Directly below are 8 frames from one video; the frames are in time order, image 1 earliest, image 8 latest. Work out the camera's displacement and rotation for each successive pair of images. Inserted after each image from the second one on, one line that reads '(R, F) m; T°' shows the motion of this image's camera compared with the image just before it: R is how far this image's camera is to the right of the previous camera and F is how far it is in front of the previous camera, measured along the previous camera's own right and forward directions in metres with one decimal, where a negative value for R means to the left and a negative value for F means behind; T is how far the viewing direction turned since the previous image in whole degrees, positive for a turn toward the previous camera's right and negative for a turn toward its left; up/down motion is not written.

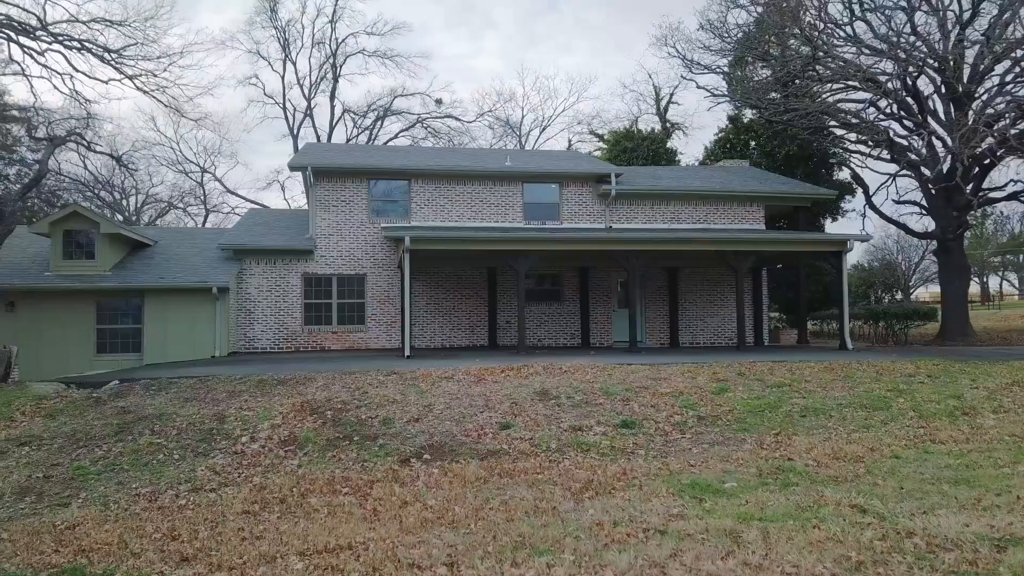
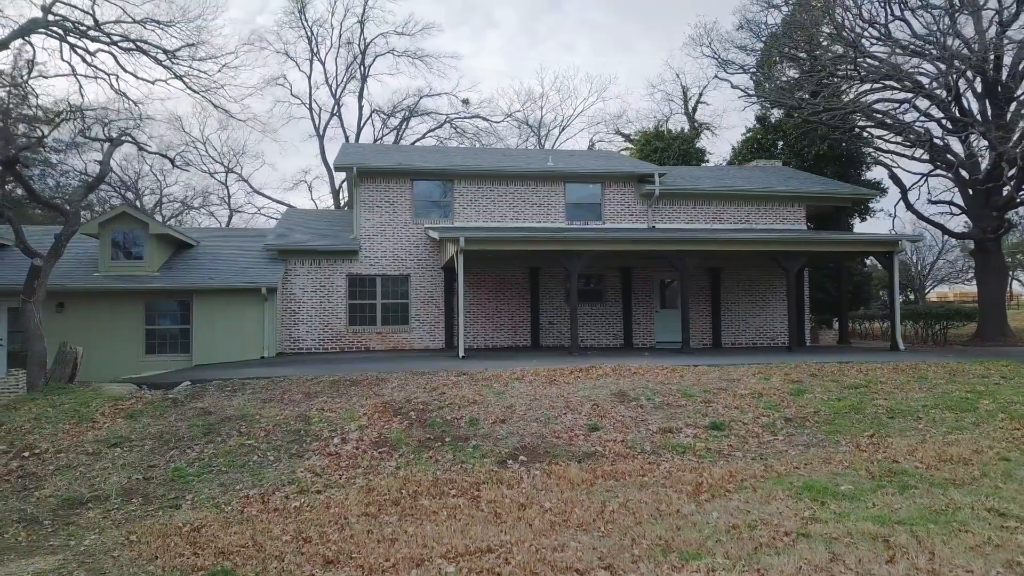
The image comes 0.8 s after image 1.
(-0.9, 0.0) m; 0°
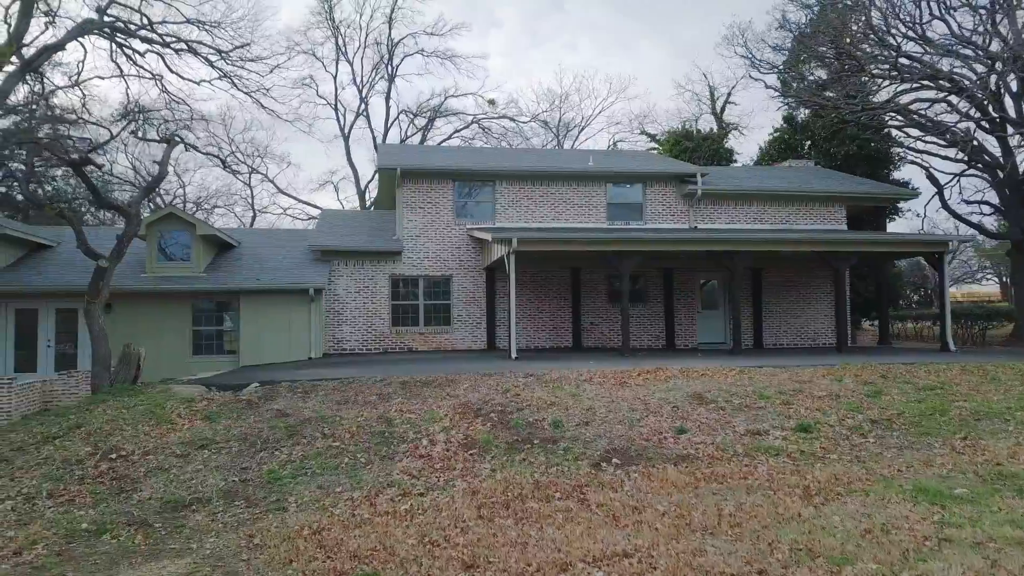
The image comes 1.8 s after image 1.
(-0.9, 0.0) m; 0°
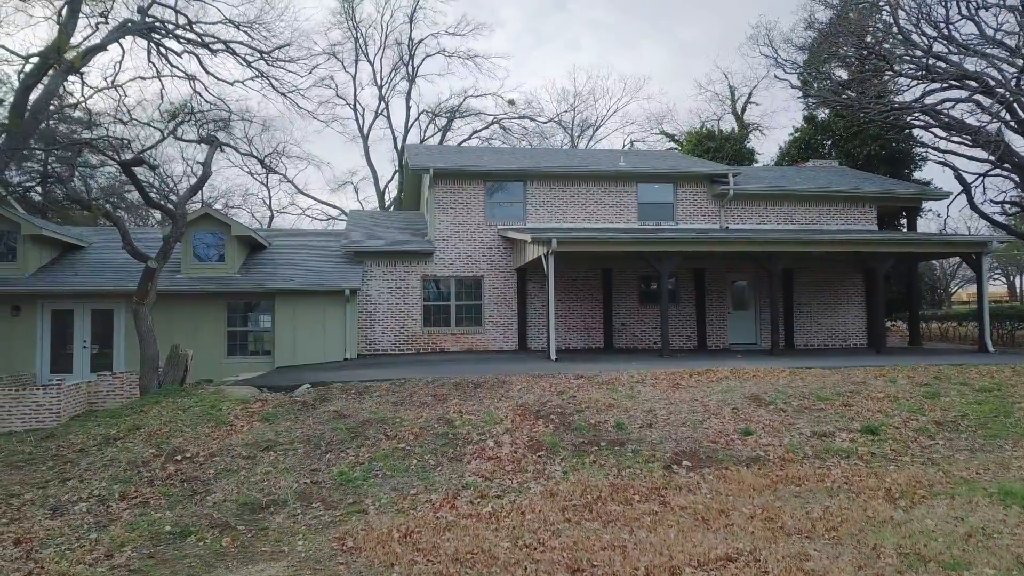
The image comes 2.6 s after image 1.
(-0.6, 0.0) m; 0°
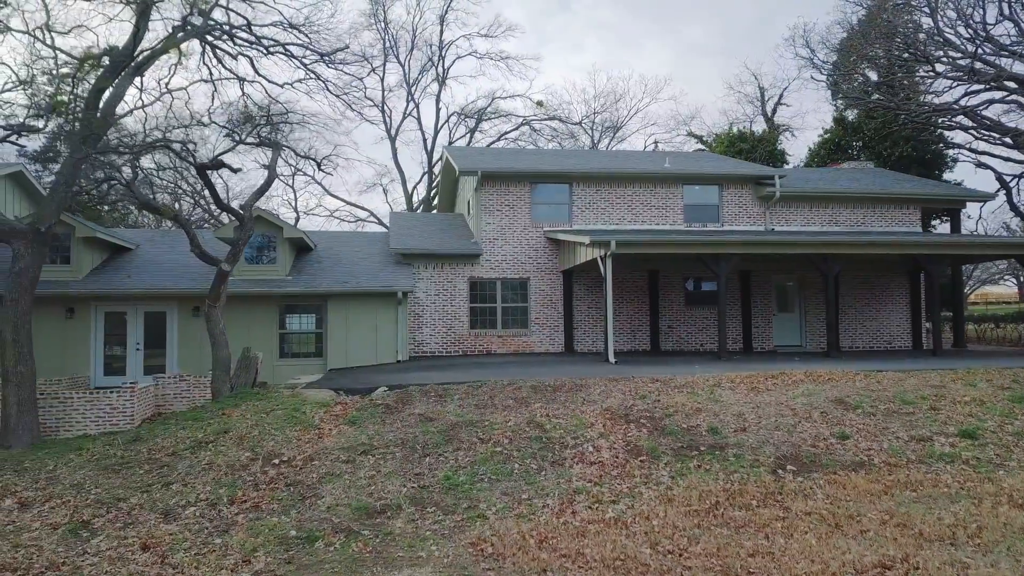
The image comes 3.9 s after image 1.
(-1.0, 0.0) m; 0°
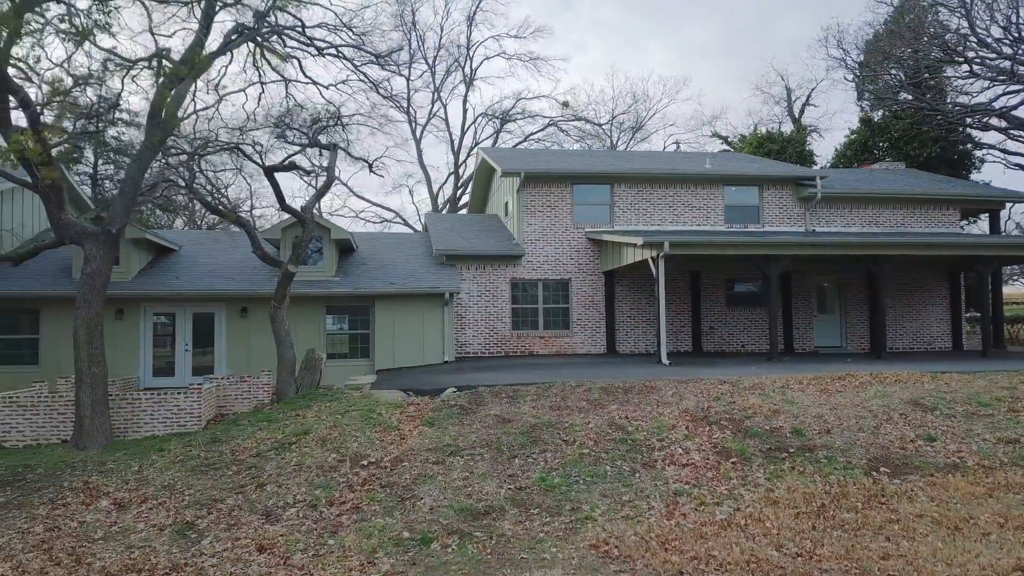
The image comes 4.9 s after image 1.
(-0.9, 0.0) m; 0°
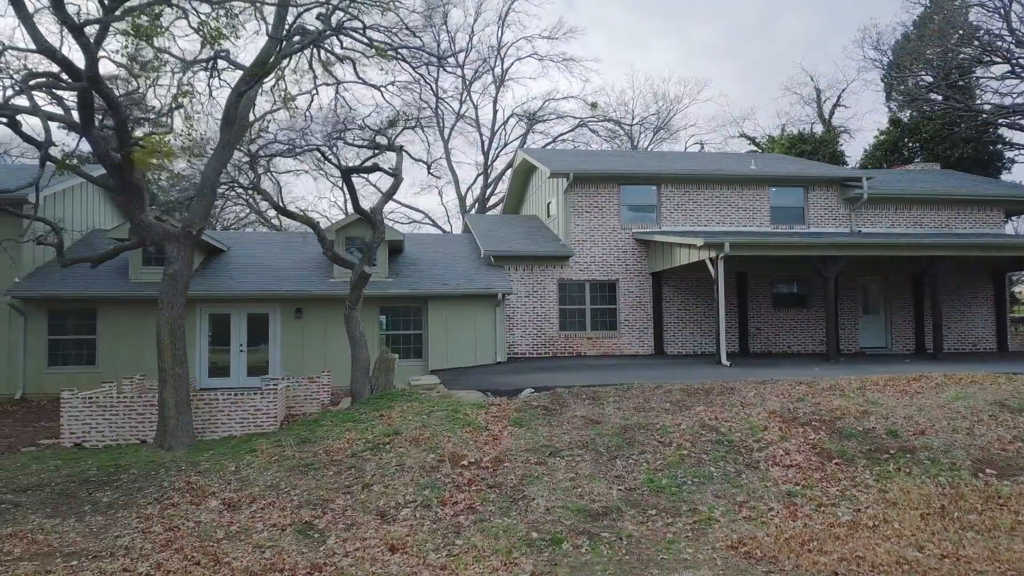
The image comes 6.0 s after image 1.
(-1.0, 0.0) m; 0°
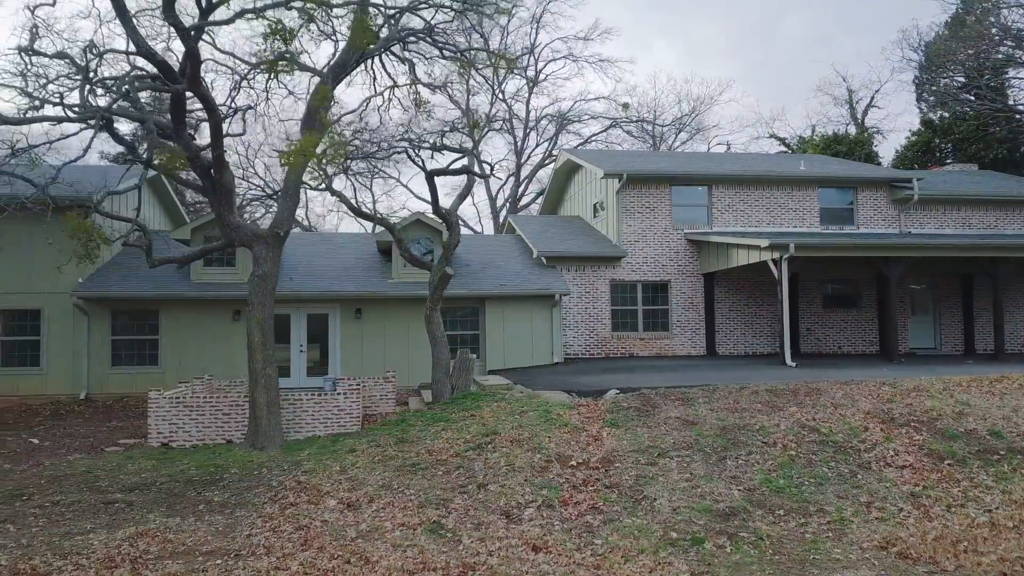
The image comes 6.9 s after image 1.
(-1.1, 0.0) m; 0°
